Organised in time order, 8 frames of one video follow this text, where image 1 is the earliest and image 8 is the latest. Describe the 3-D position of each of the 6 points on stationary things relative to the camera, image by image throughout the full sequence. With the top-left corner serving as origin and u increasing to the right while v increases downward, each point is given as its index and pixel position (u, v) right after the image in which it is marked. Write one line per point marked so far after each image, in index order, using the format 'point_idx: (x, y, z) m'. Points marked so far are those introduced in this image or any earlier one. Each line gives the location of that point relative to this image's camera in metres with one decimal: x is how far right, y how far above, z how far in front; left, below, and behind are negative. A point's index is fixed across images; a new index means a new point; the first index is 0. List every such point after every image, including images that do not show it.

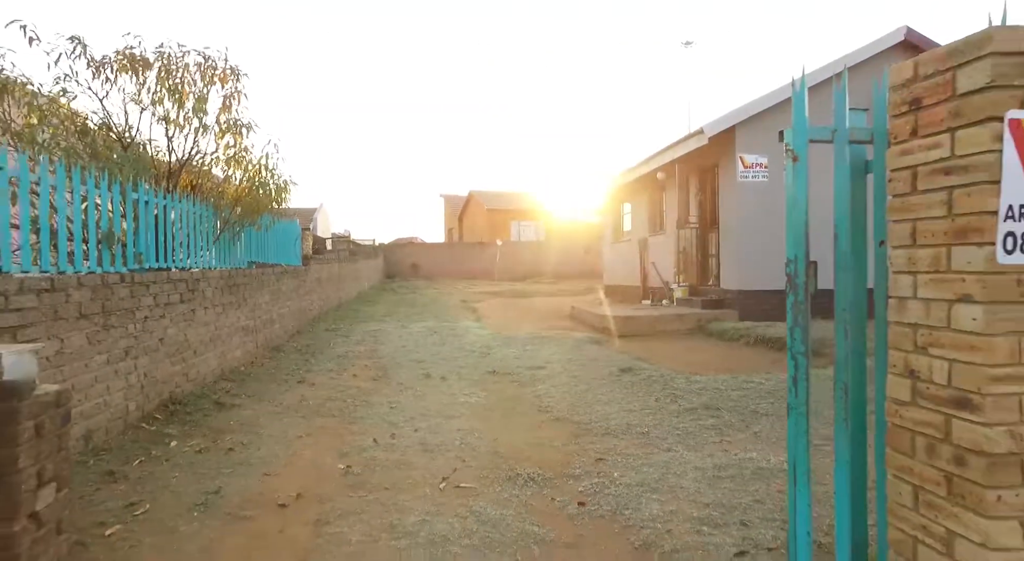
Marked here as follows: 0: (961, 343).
0: (+1.5, -0.2, +1.9) m
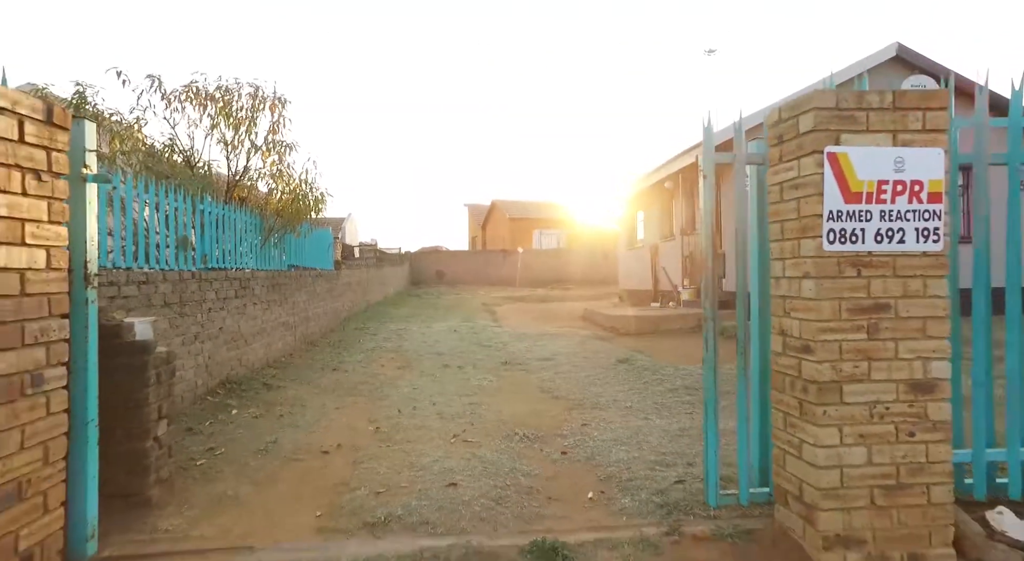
0: (+1.4, -0.1, +2.7) m
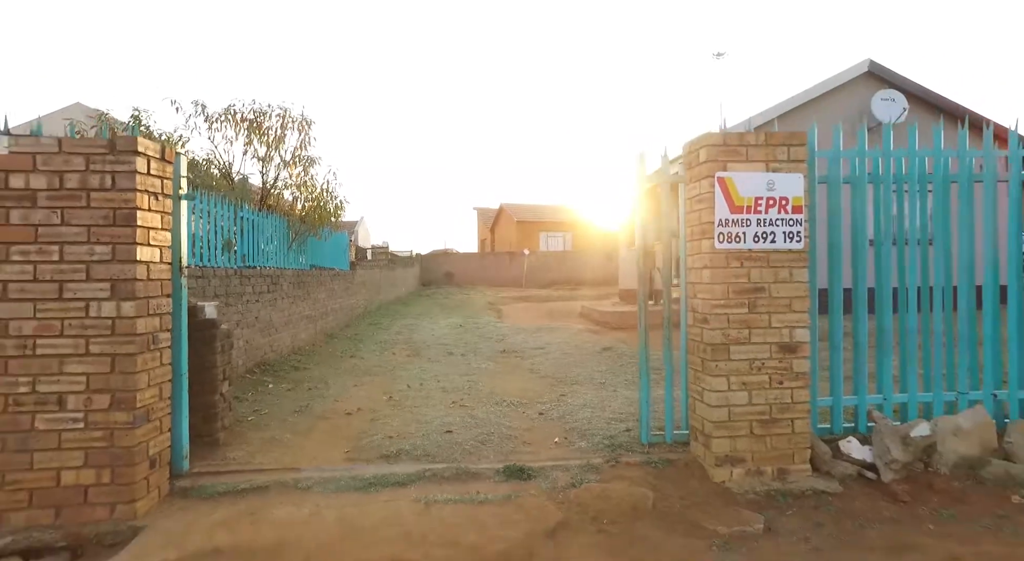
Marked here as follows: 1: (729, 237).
0: (+1.2, -0.1, +3.6) m
1: (+1.4, +0.3, +3.7) m
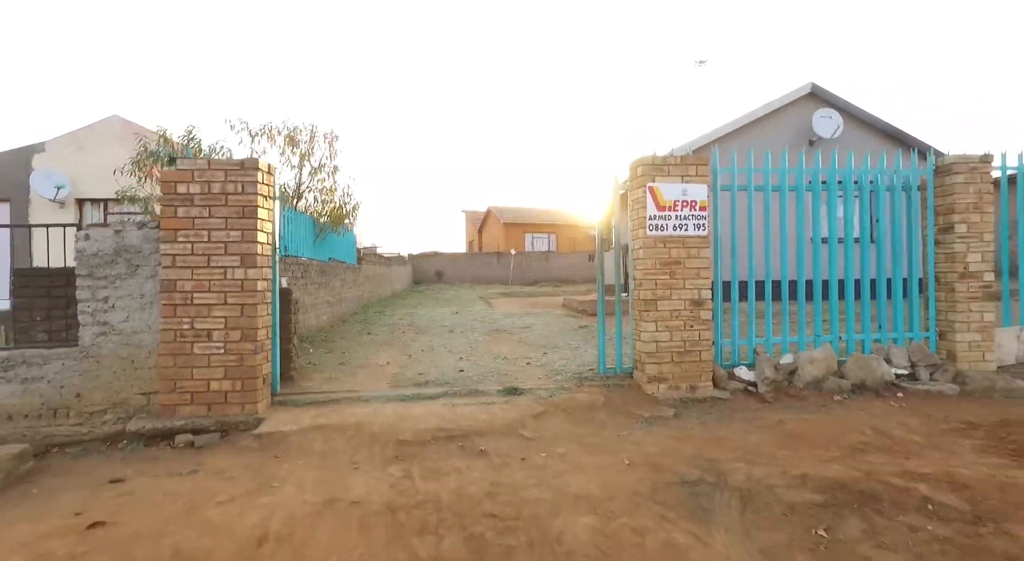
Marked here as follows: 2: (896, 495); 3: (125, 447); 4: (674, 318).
0: (+1.2, +0.1, +5.2) m
1: (+1.4, +0.5, +5.3) m
2: (+2.1, -1.2, +3.2) m
3: (-2.9, -1.3, +4.2) m
4: (+1.5, -0.3, +5.3) m
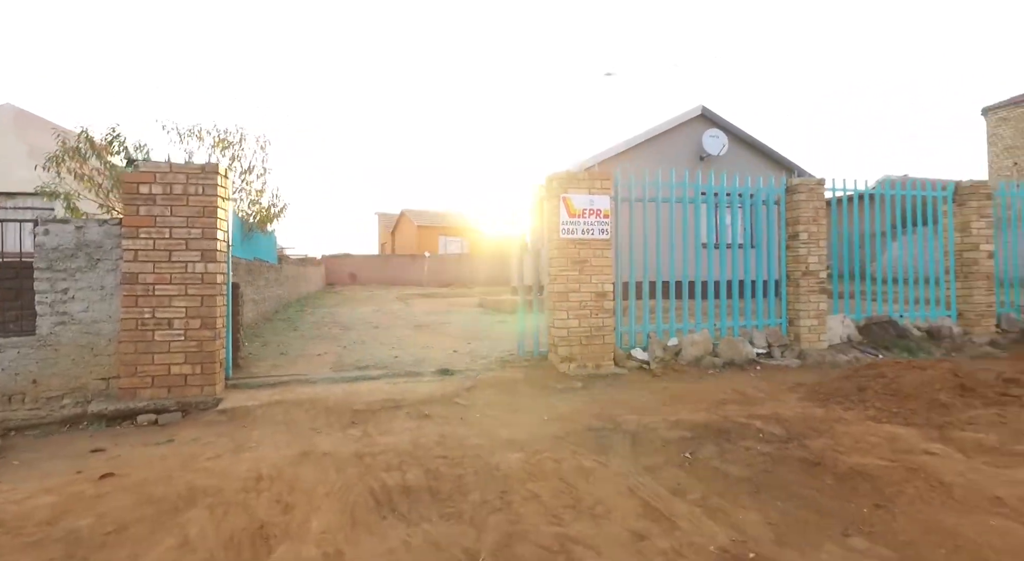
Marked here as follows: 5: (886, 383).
0: (+0.5, +0.2, +6.2) m
1: (+0.6, +0.5, +6.3) m
2: (+1.7, -1.2, +4.3) m
3: (-3.5, -1.2, +4.5) m
4: (+0.8, -0.3, +6.3) m
5: (+3.5, -1.0, +5.2) m
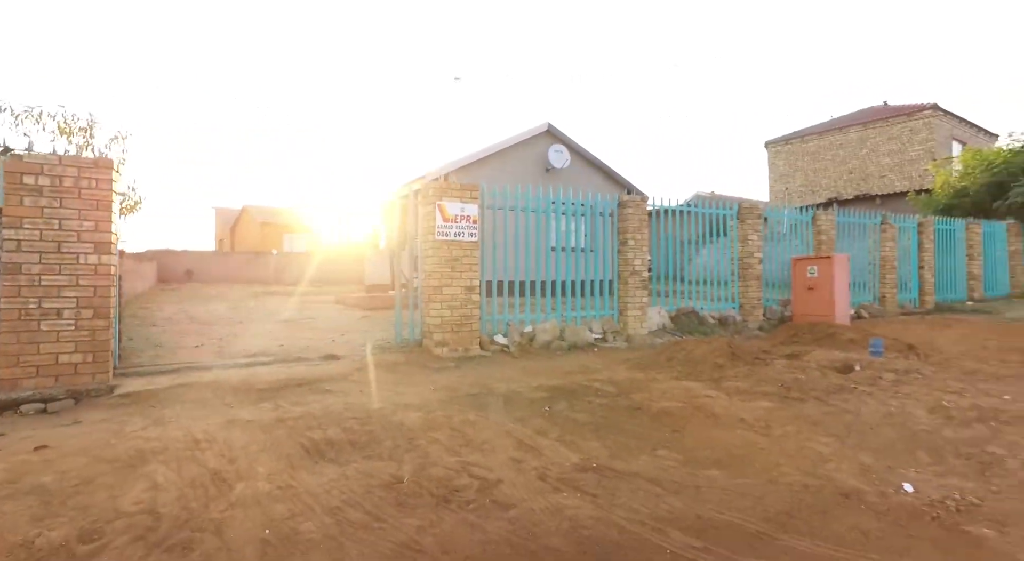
0: (-1.0, +0.3, +7.1) m
1: (-0.9, +0.6, +7.2) m
2: (+0.7, -1.1, +5.6) m
3: (-4.4, -1.1, +4.5) m
4: (-0.8, -0.2, +7.3) m
5: (+2.1, -0.9, +6.9) m
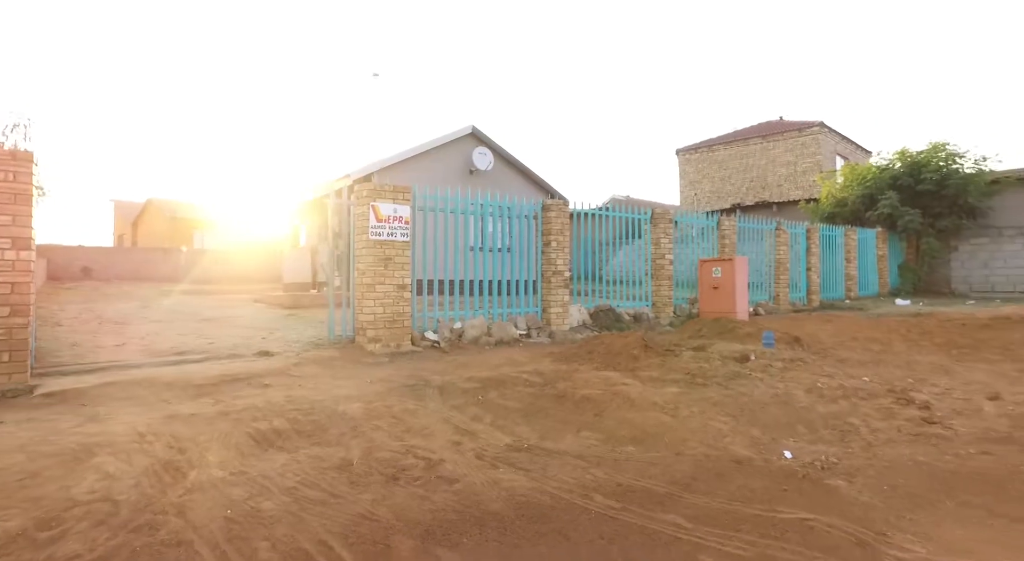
0: (-1.9, +0.3, +7.3) m
1: (-1.8, +0.6, +7.4) m
2: (0.0, -1.1, +6.0) m
3: (-4.9, -1.1, +4.2) m
4: (-1.7, -0.2, +7.5) m
5: (+1.2, -0.9, +7.6) m
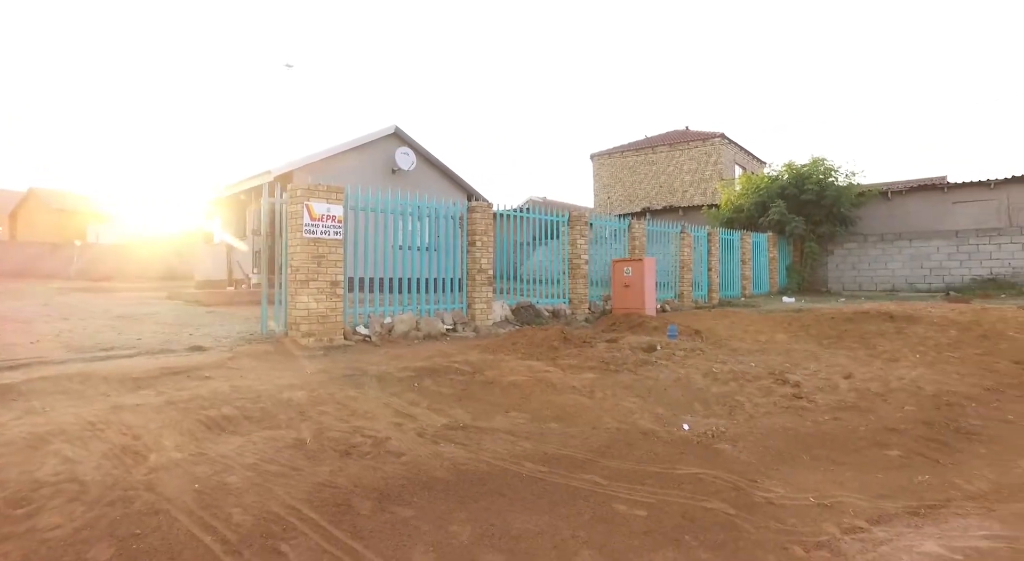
0: (-2.8, +0.3, +7.5) m
1: (-2.7, +0.7, +7.6) m
2: (-0.8, -1.1, +6.5) m
3: (-5.3, -1.0, +4.0) m
4: (-2.6, -0.2, +7.7) m
5: (+0.2, -0.9, +8.2) m
